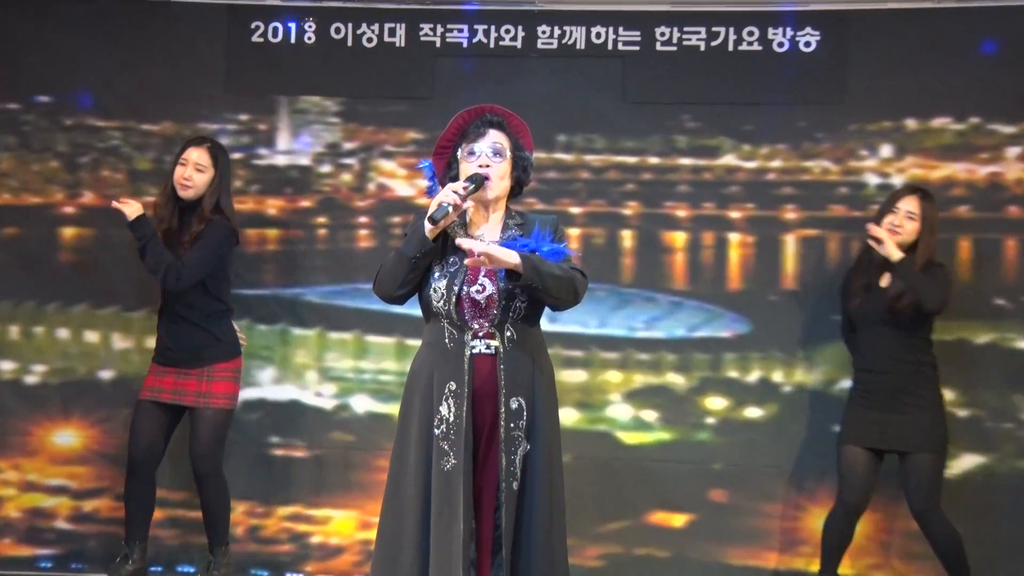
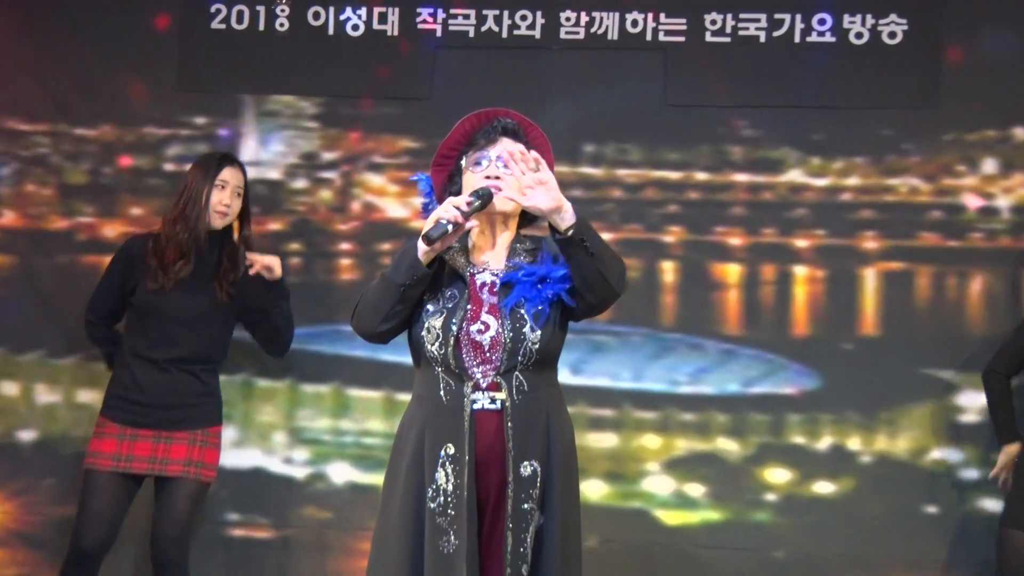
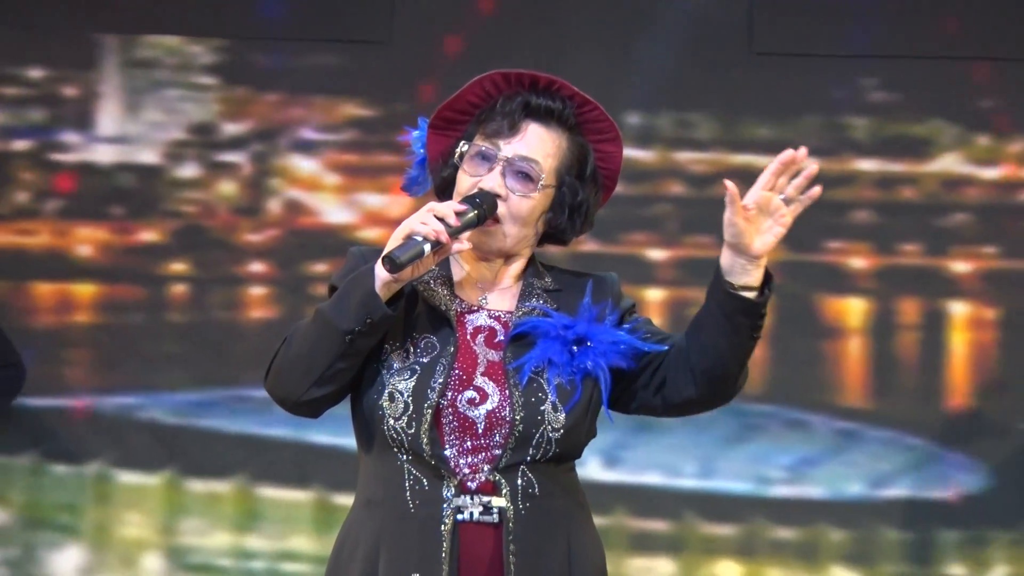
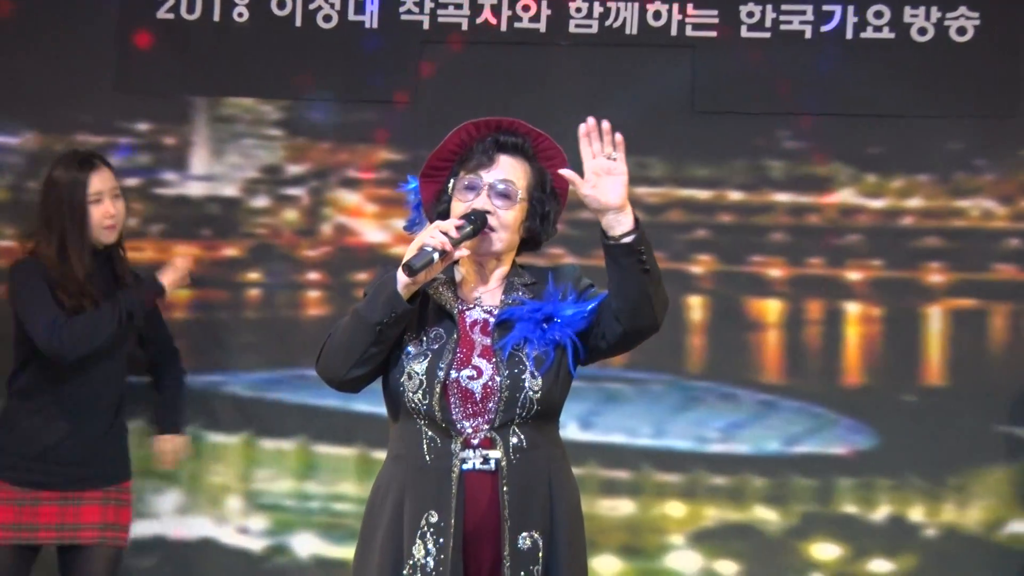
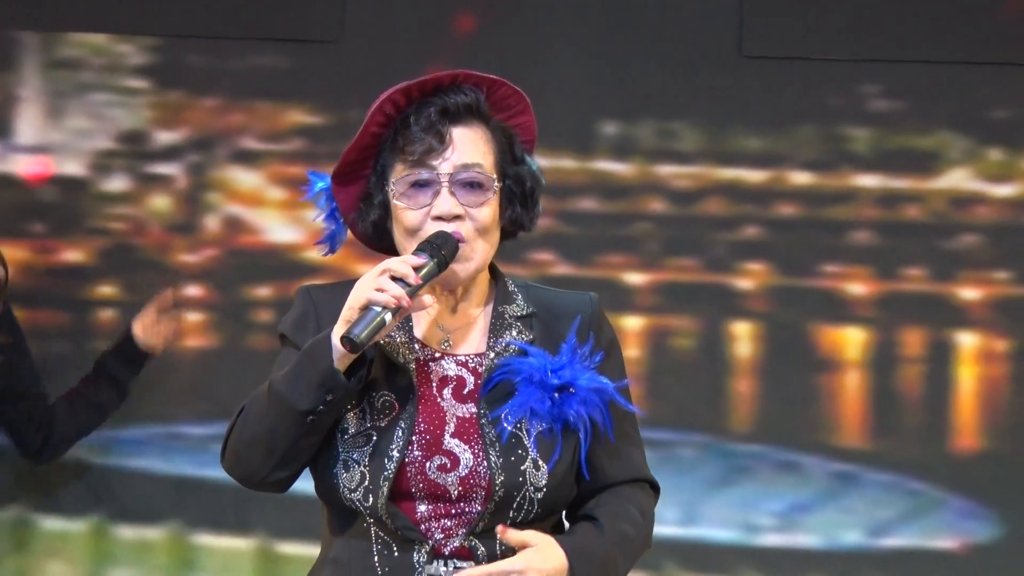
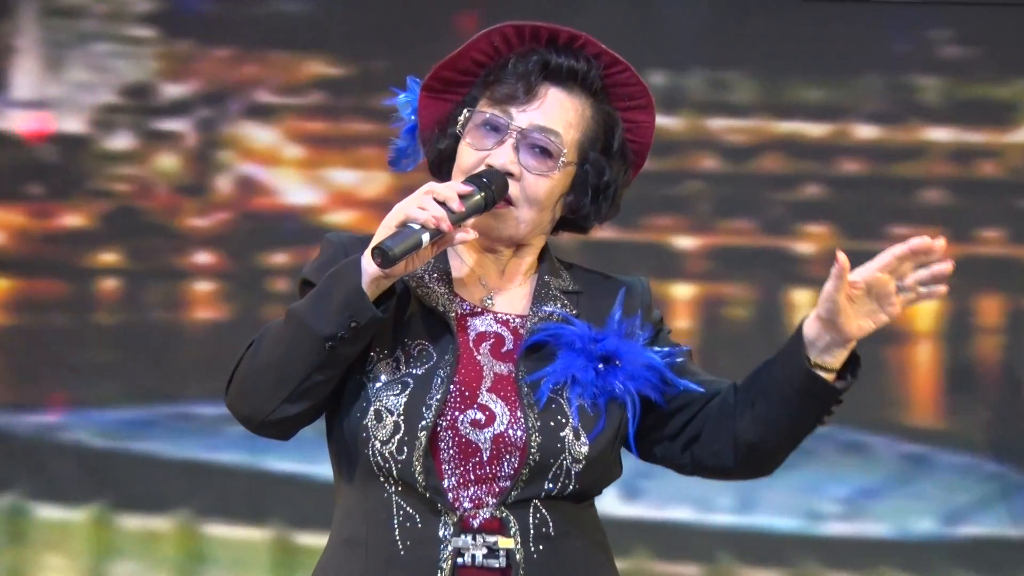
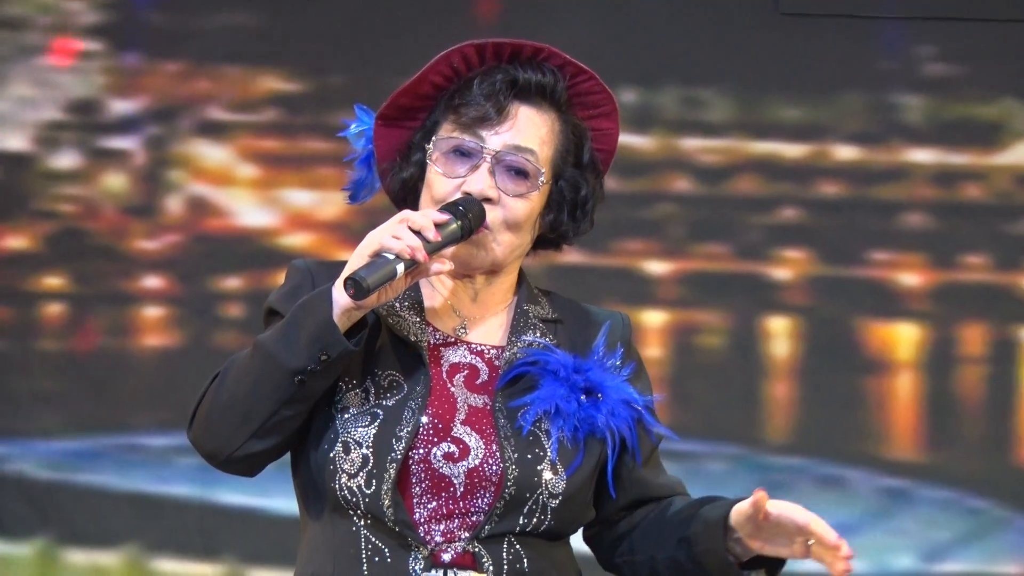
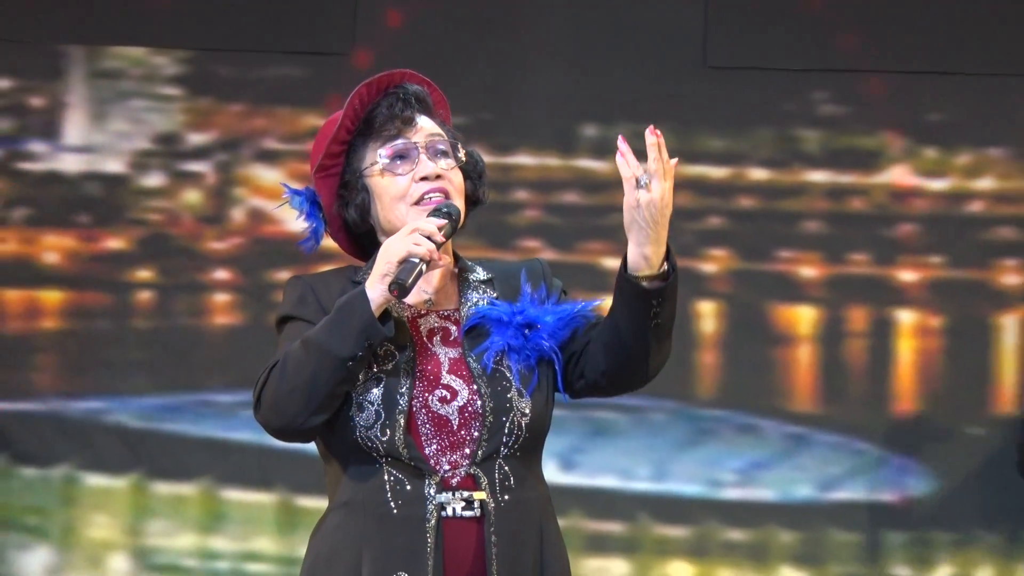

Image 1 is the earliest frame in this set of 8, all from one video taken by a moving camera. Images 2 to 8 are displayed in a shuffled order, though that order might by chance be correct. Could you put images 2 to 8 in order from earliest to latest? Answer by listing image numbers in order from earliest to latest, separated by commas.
2, 4, 3, 6, 7, 5, 8
